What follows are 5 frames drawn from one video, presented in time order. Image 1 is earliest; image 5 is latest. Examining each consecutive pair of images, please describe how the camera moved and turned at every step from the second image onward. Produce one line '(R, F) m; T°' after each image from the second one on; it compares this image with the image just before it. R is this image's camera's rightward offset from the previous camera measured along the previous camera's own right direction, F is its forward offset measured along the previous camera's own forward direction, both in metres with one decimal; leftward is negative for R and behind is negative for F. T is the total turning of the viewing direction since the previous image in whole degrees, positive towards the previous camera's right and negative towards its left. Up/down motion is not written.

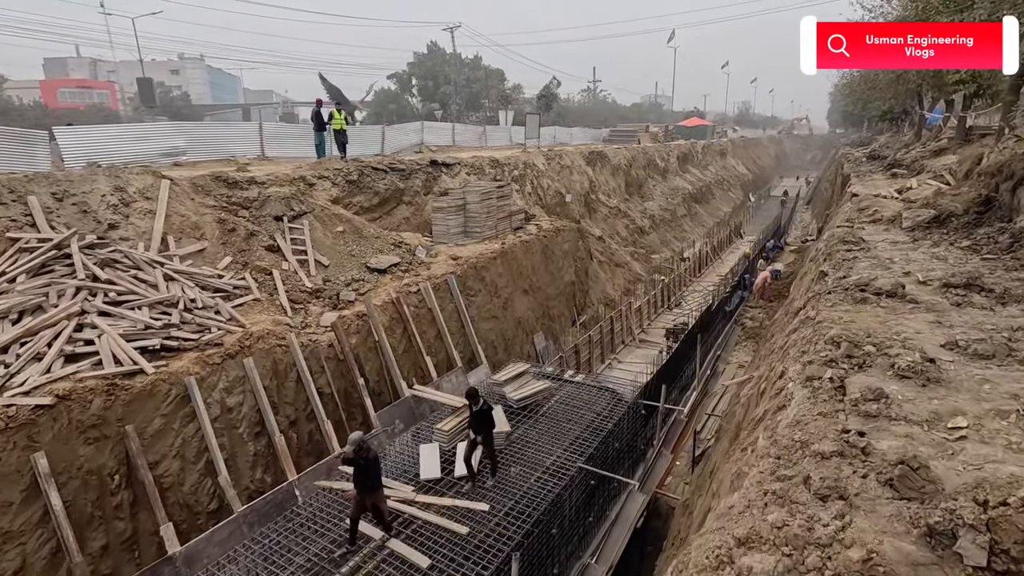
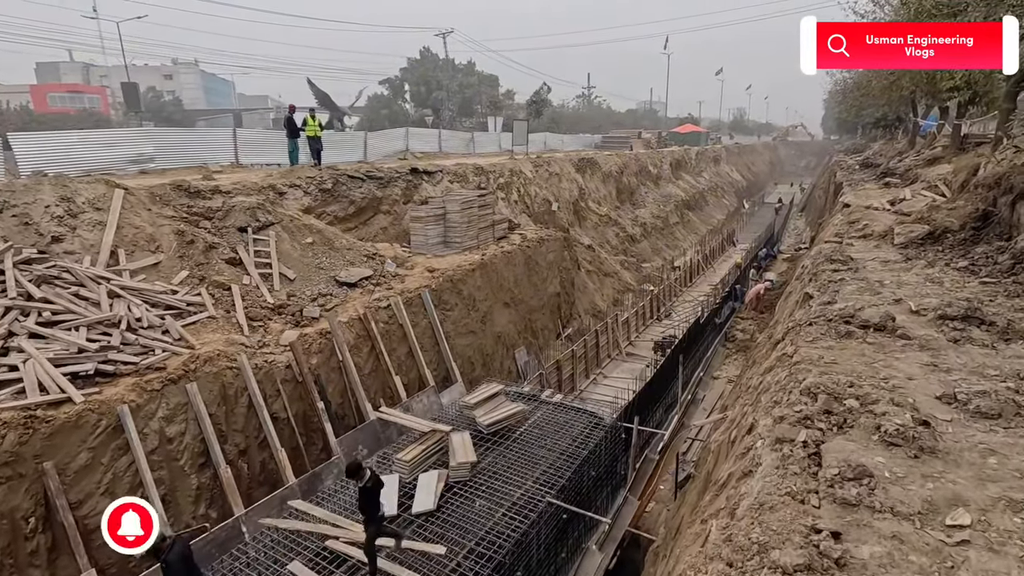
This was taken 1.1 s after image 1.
(+0.4, +0.5) m; 0°
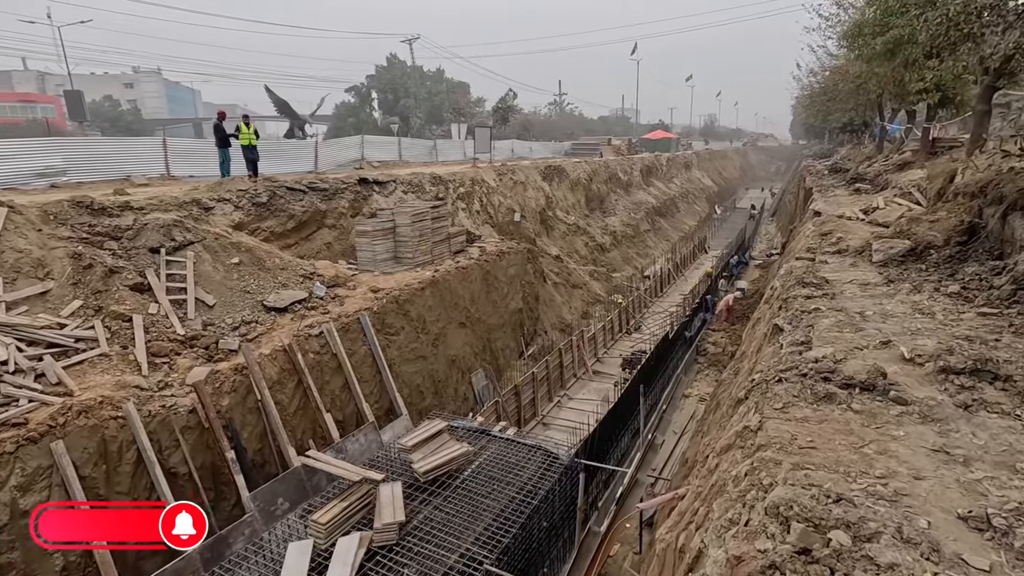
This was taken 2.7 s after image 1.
(+0.5, +0.8) m; +2°
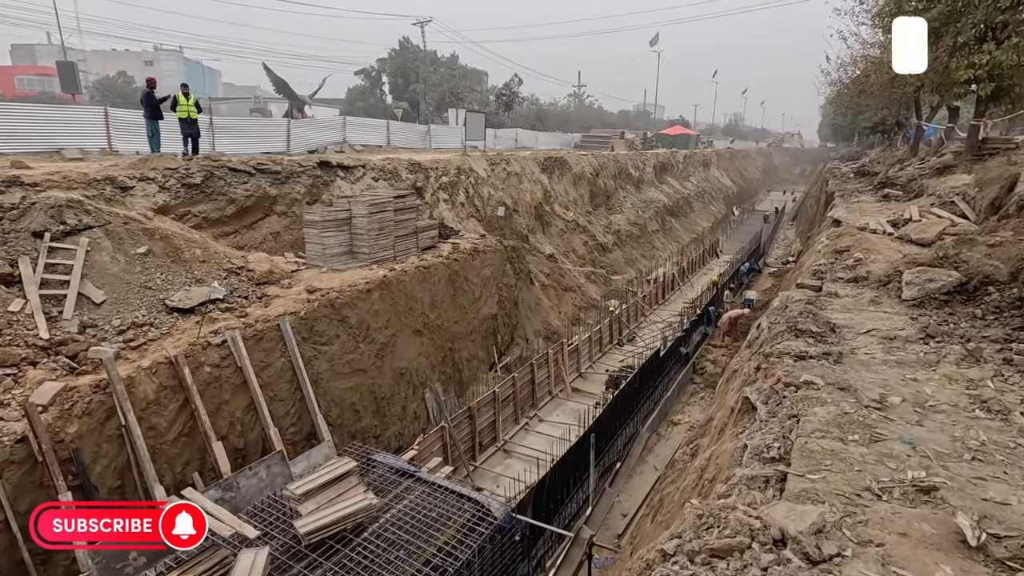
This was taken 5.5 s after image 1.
(+0.9, +1.5) m; -2°
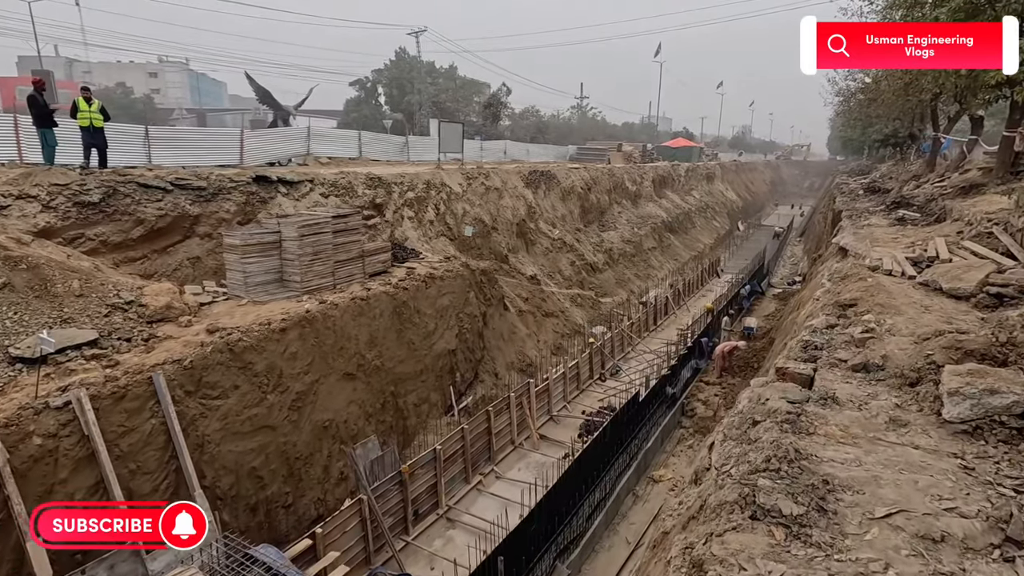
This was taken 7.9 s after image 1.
(+0.9, +1.4) m; -1°
